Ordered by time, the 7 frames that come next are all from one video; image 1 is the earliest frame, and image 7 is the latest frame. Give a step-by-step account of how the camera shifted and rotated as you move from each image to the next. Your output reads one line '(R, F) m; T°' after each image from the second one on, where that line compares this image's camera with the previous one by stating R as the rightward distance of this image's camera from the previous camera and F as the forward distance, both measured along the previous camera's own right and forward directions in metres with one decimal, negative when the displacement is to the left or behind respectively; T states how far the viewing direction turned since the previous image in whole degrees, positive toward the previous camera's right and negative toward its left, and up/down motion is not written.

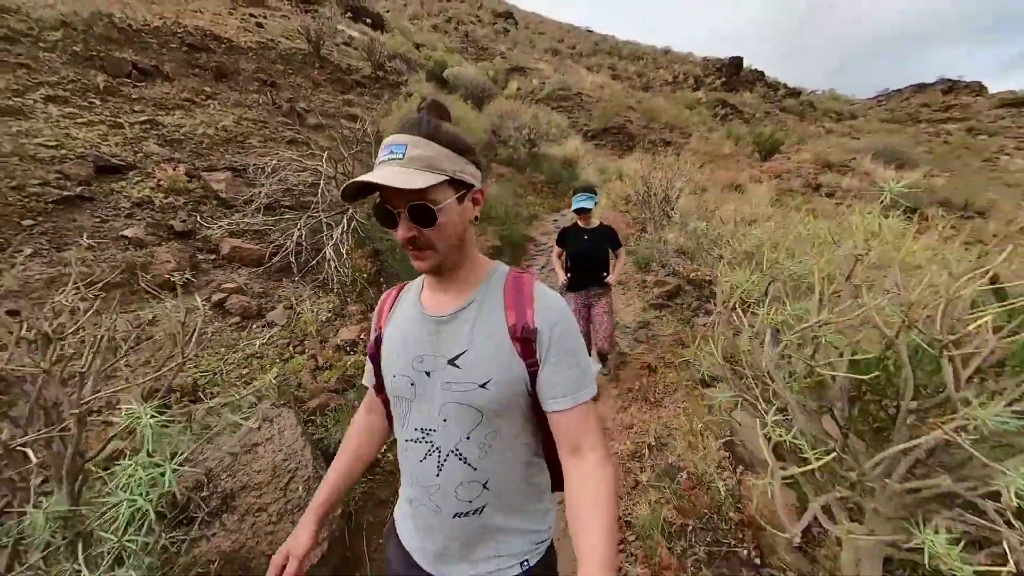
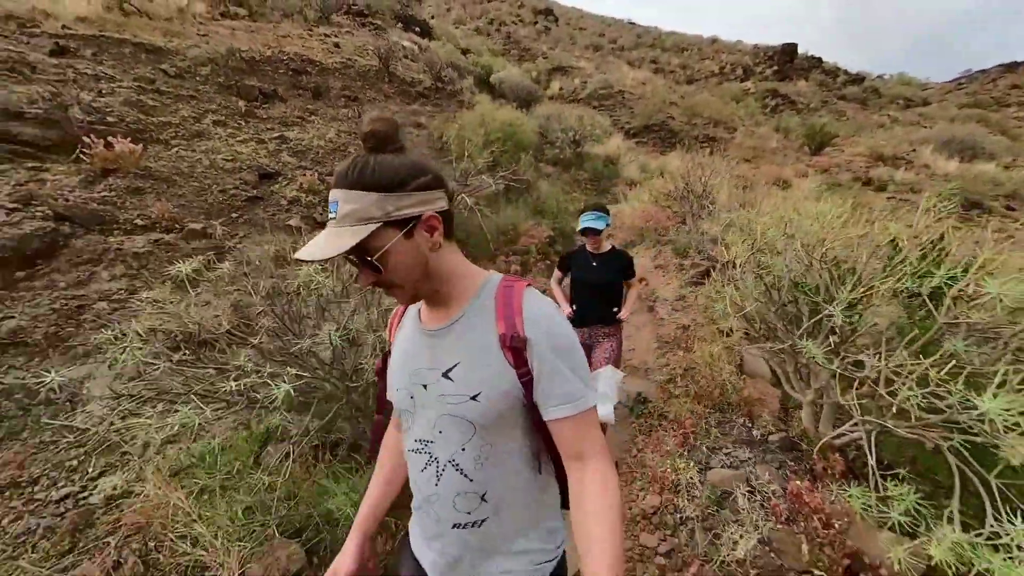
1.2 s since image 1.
(-0.5, -1.4) m; -6°
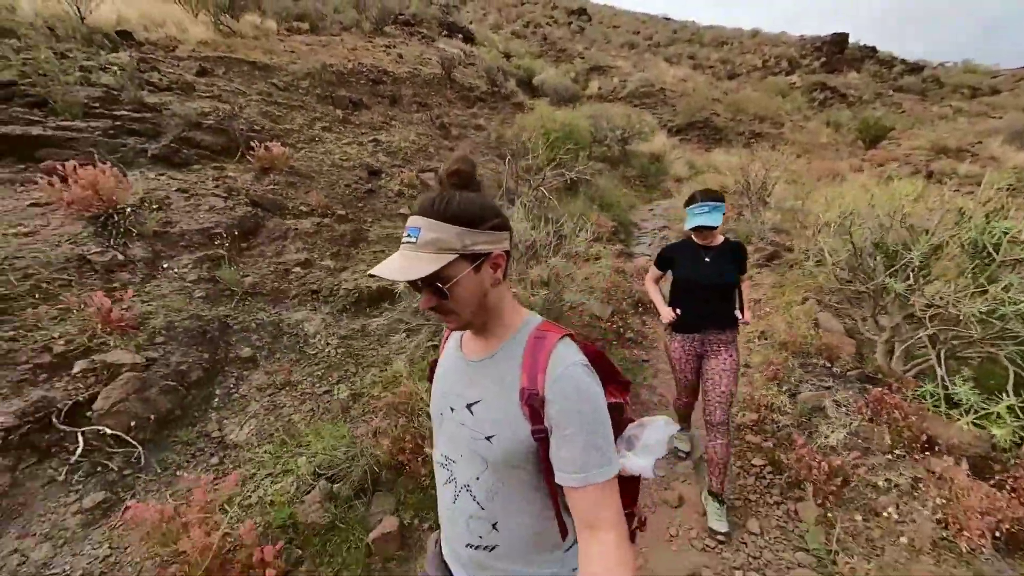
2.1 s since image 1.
(-1.1, -1.0) m; -4°
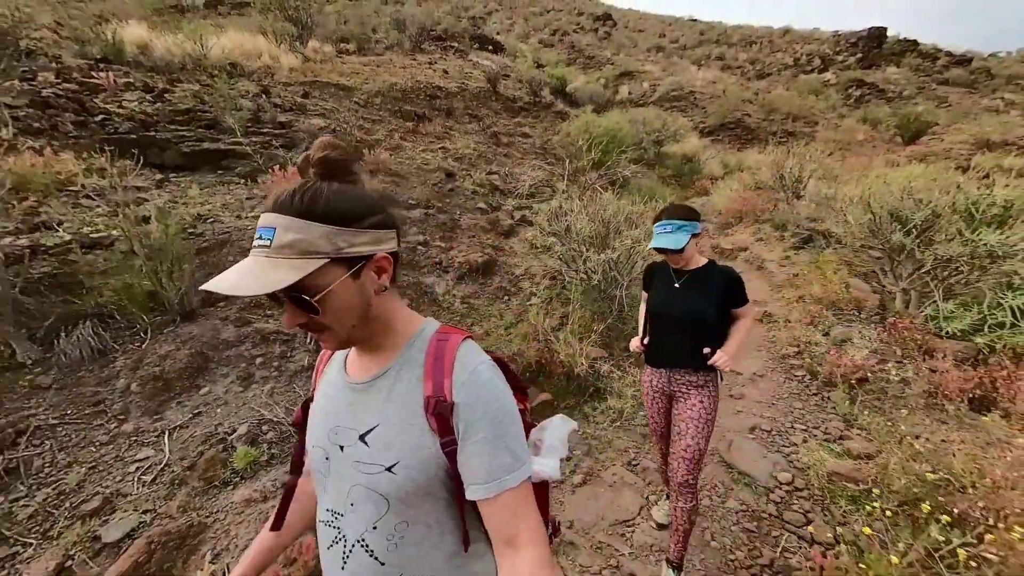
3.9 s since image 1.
(-1.1, -1.4) m; -4°
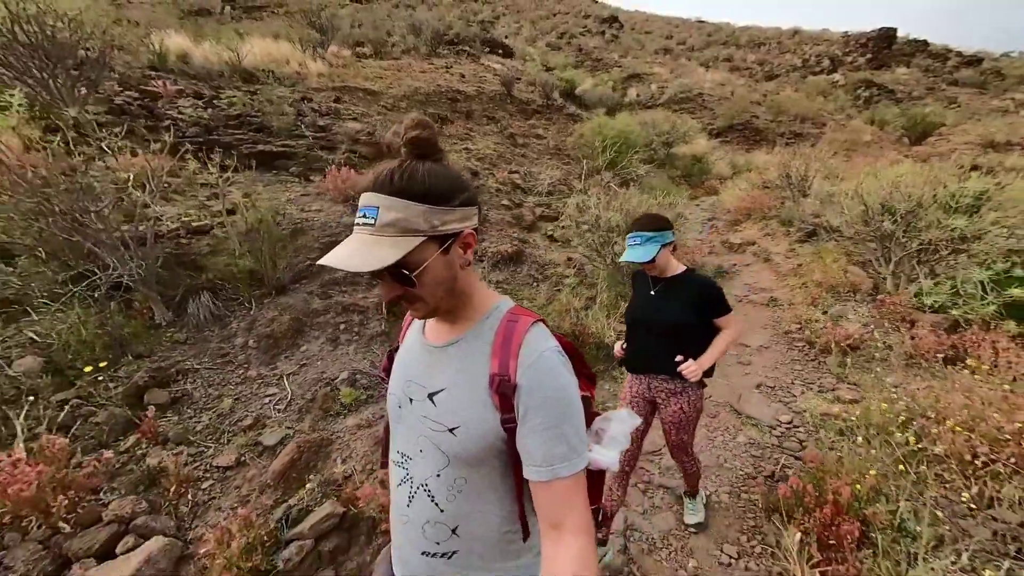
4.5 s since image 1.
(-0.5, -0.7) m; -1°
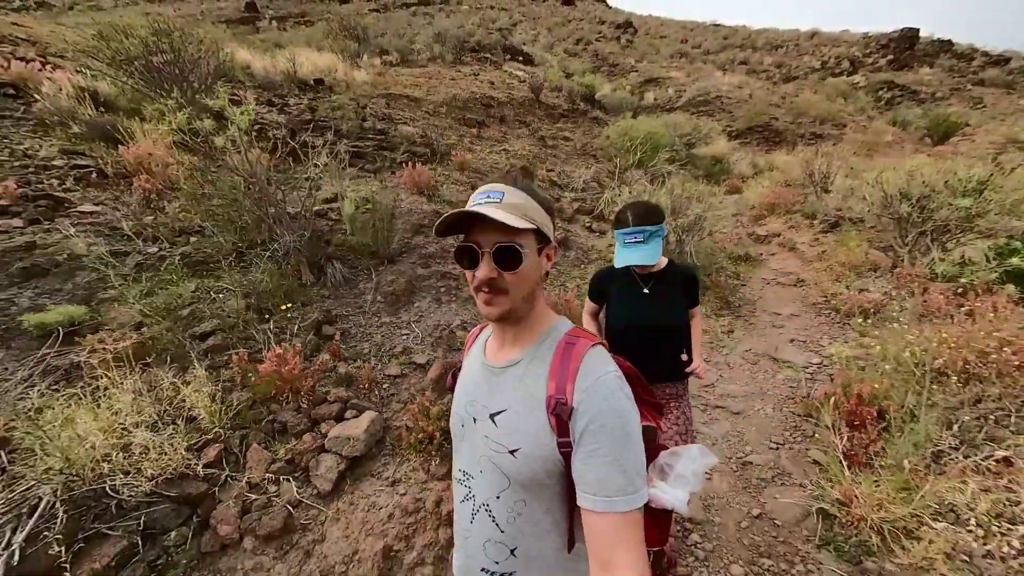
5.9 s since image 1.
(-0.9, -1.0) m; -2°
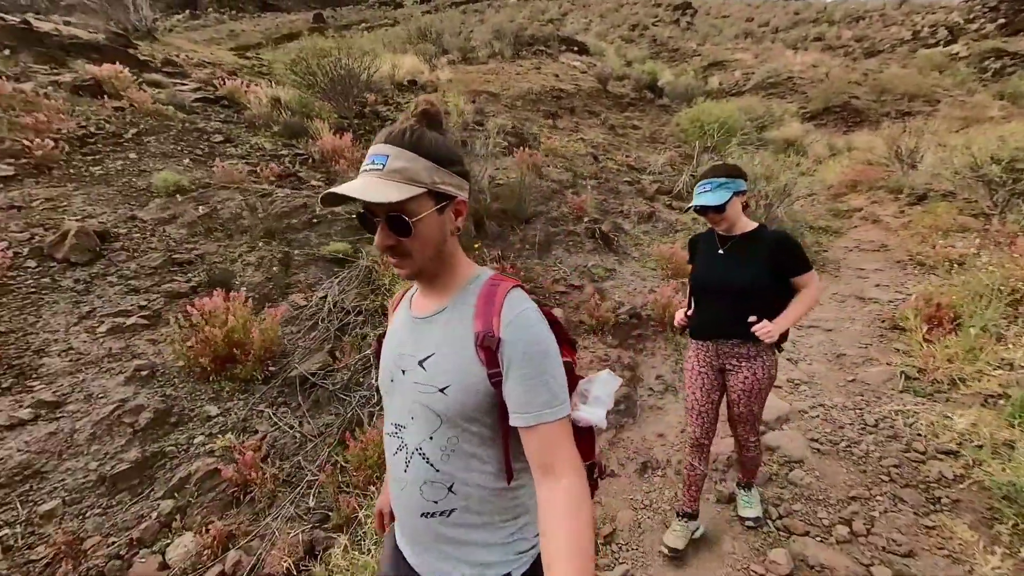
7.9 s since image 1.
(-1.4, -1.6) m; -7°
